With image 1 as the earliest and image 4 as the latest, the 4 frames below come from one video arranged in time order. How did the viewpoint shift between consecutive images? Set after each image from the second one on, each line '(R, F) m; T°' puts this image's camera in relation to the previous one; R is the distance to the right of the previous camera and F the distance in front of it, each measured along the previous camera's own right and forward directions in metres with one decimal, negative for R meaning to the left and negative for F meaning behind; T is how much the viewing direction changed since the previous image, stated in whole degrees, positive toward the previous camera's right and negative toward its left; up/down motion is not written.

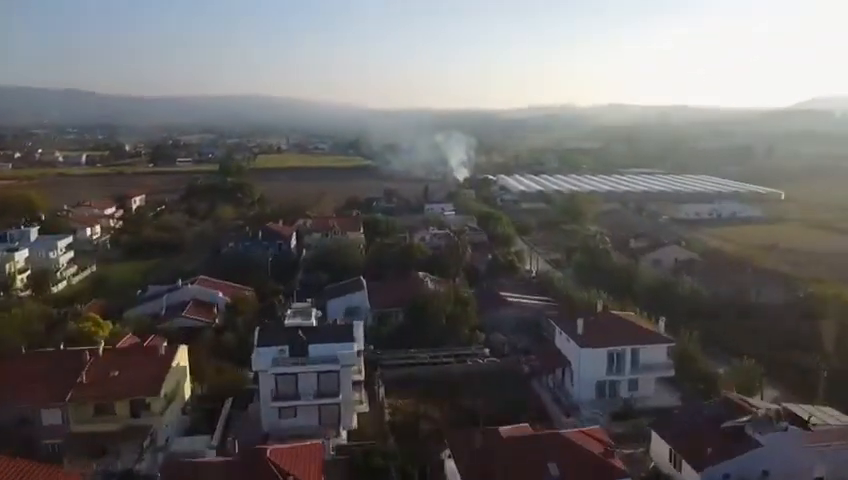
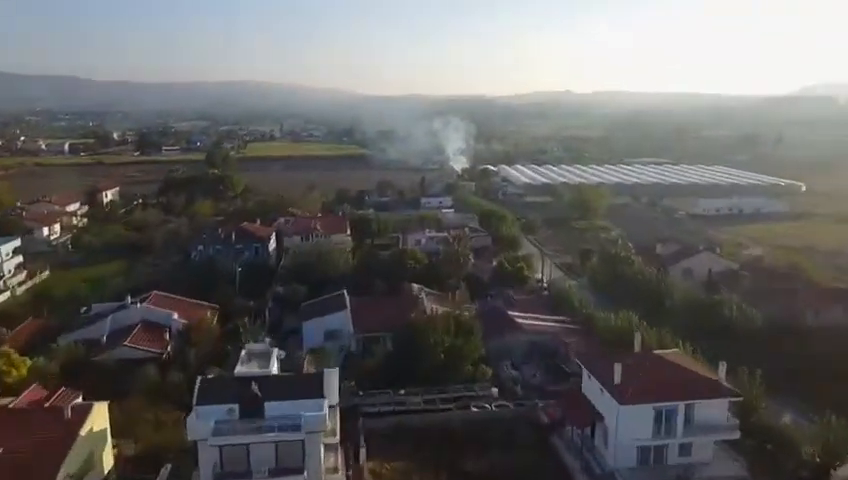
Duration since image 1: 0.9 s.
(+0.1, +2.6) m; 0°
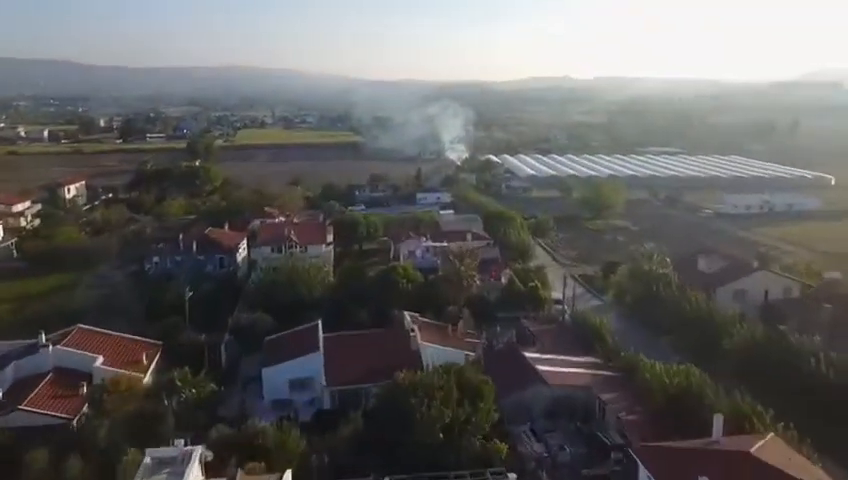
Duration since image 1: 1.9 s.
(+0.1, +3.0) m; 0°
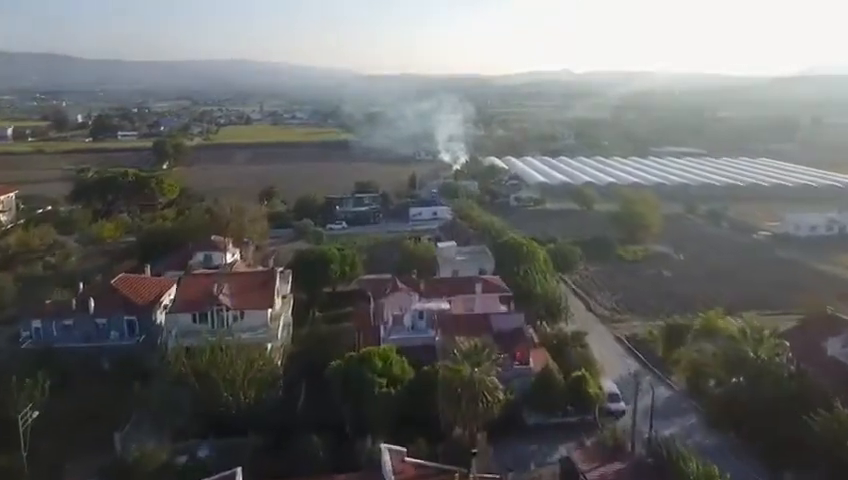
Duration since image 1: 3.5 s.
(+0.1, +4.9) m; 0°
